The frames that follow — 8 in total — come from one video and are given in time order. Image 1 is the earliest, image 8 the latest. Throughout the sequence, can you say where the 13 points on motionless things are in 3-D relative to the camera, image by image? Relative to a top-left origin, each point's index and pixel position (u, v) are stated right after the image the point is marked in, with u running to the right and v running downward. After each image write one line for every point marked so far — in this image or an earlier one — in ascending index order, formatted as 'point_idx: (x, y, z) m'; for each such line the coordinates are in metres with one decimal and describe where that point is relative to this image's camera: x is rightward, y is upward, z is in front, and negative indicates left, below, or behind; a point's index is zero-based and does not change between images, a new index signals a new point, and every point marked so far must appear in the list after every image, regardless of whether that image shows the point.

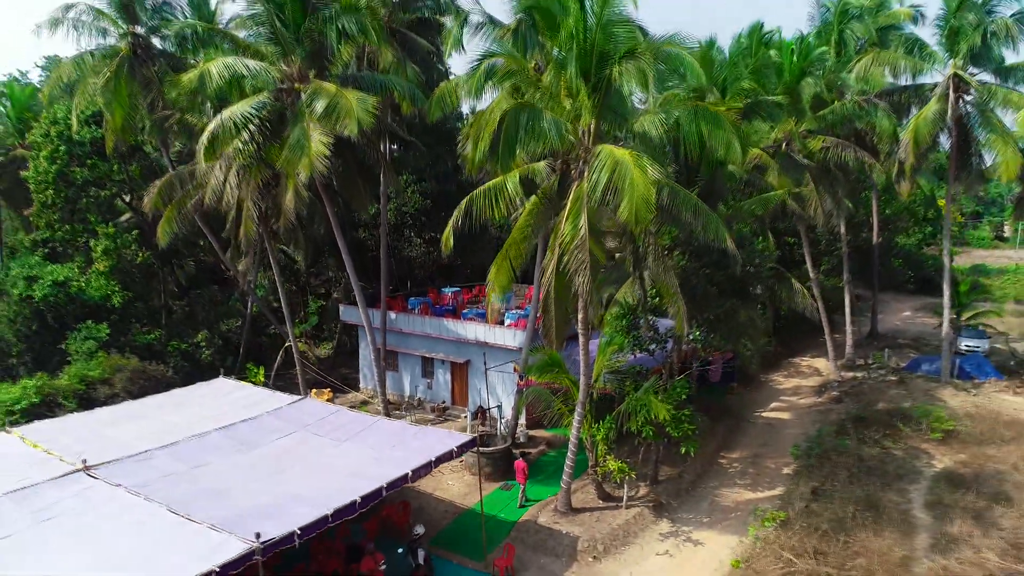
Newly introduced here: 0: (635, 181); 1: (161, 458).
0: (+1.2, +1.0, +7.1) m
1: (-4.2, -2.0, +8.8) m
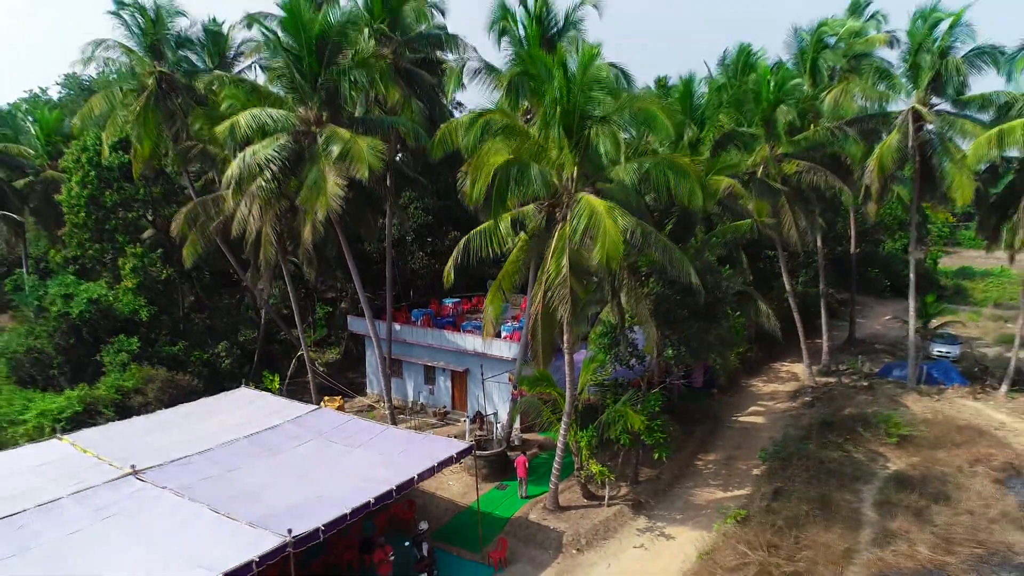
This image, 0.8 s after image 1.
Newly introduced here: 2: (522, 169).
0: (+1.1, +0.7, +8.3) m
1: (-4.3, -2.4, +10.0) m
2: (+0.1, +1.5, +9.6) m
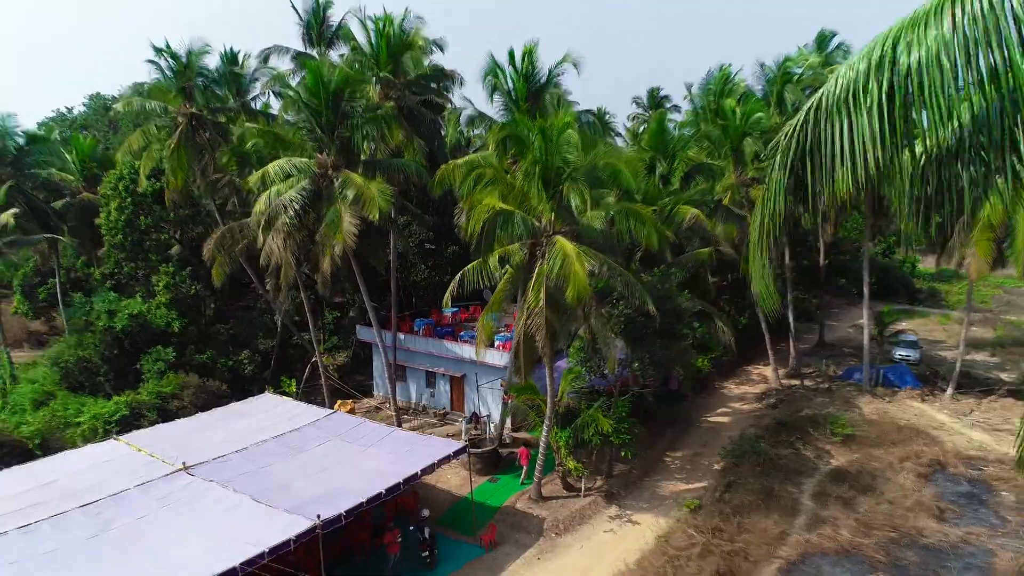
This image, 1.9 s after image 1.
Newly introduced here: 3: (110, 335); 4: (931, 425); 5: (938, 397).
0: (+0.9, +0.2, +10.1) m
1: (-4.5, -2.8, +11.8) m
2: (-0.1, +1.1, +11.4) m
3: (-8.9, -1.1, +16.5) m
4: (+9.4, -3.1, +16.3) m
5: (+11.0, -2.8, +18.8) m
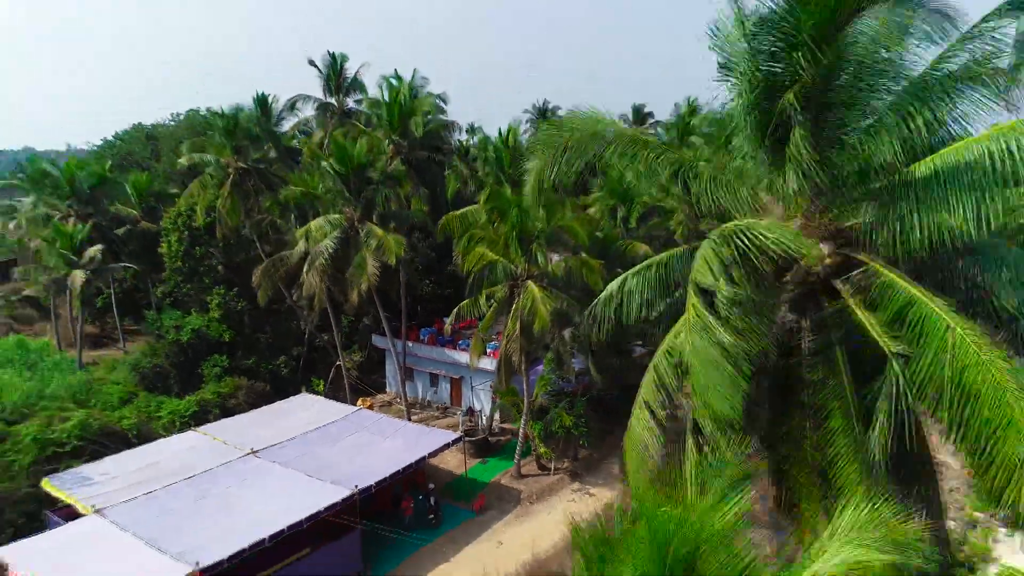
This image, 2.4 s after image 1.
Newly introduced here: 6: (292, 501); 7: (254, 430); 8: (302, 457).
0: (+0.5, -0.4, +13.9) m
1: (-4.8, -3.4, +15.7) m
2: (-0.4, +0.5, +15.2) m
3: (-9.2, -1.6, +20.4) m
4: (+9.1, -3.6, +20.2) m
5: (+10.7, -3.3, +22.6) m
6: (-4.1, -3.9, +13.3) m
7: (-6.0, -3.2, +16.6) m
8: (-4.4, -3.5, +15.2) m
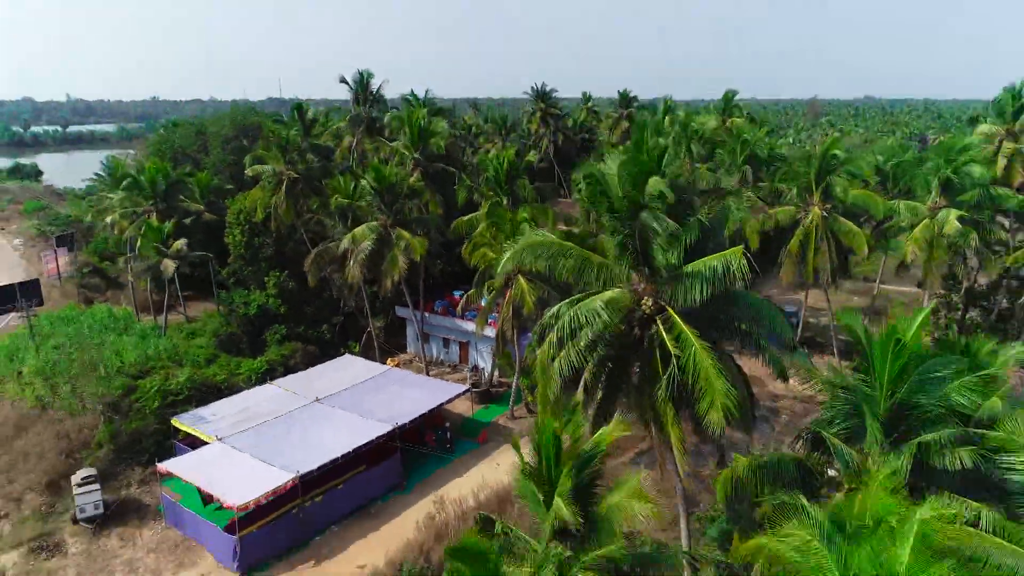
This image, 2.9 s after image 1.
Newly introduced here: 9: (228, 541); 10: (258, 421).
0: (+0.4, -0.3, +19.3) m
1: (-5.0, -3.1, +21.3) m
2: (-0.6, +0.7, +20.5) m
3: (-9.3, -1.1, +25.8) m
4: (+9.0, -3.1, +25.7) m
5: (+10.6, -2.6, +28.1) m
6: (-4.2, -3.8, +18.9) m
7: (-6.1, -2.9, +22.2) m
8: (-4.6, -3.3, +20.8) m
9: (-6.2, -5.5, +15.7) m
10: (-6.9, -3.6, +19.7) m
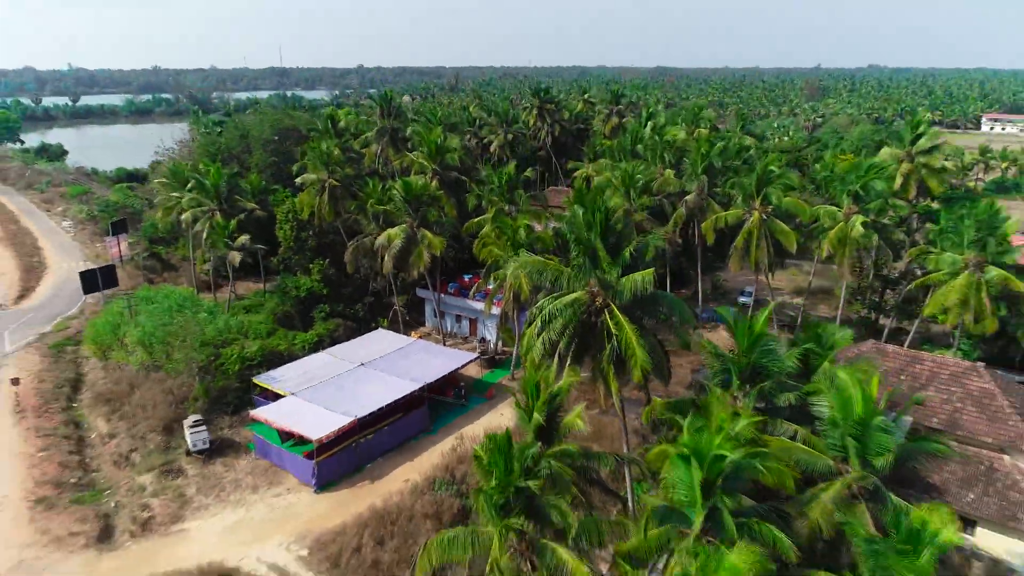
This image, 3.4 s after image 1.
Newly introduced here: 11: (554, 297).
0: (+0.4, 0.0, +25.1) m
1: (-5.0, -2.7, +27.2) m
2: (-0.5, +1.0, +26.3) m
3: (-9.3, -0.4, +31.7) m
4: (+9.0, -2.5, +31.6) m
5: (+10.6, -1.9, +34.0) m
6: (-4.2, -3.5, +24.9) m
7: (-6.1, -2.5, +28.2) m
8: (-4.5, -2.9, +26.8) m
9: (-6.1, -5.3, +21.8) m
10: (-6.9, -3.2, +25.7) m
11: (+1.0, -0.2, +17.1) m
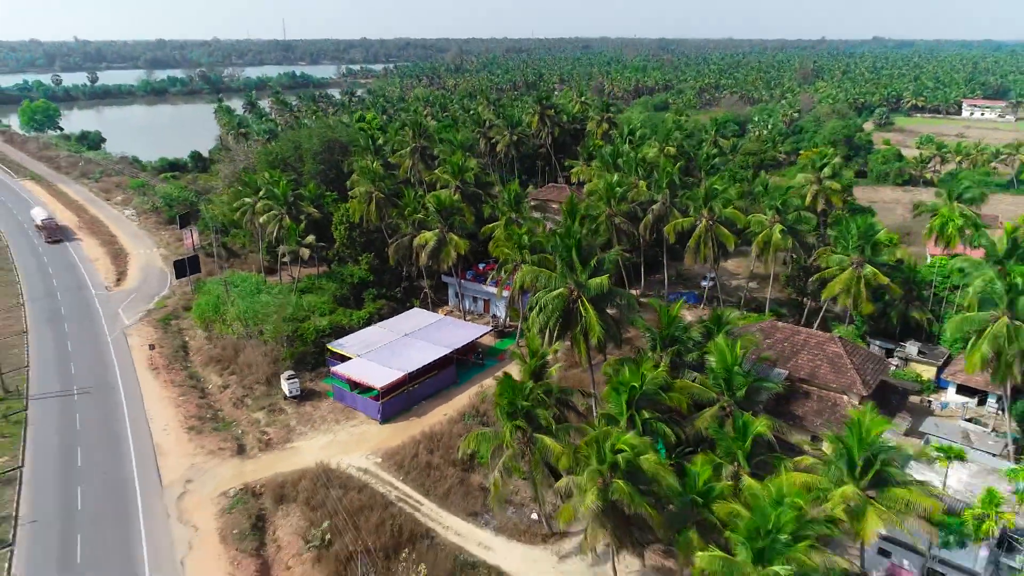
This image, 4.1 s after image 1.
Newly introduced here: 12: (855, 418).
0: (+0.7, +0.4, +34.1) m
1: (-4.7, -2.2, +36.4) m
2: (-0.3, +1.5, +35.3) m
3: (-9.0, +0.2, +40.8) m
4: (+9.3, -1.8, +40.8) m
5: (+10.9, -1.2, +43.1) m
6: (-3.9, -3.1, +34.1) m
7: (-5.8, -1.9, +37.4) m
8: (-4.3, -2.4, +36.0) m
9: (-5.9, -5.0, +31.1) m
10: (-6.6, -2.8, +34.9) m
11: (+1.3, -0.1, +26.2) m
12: (+8.9, -3.4, +18.9) m
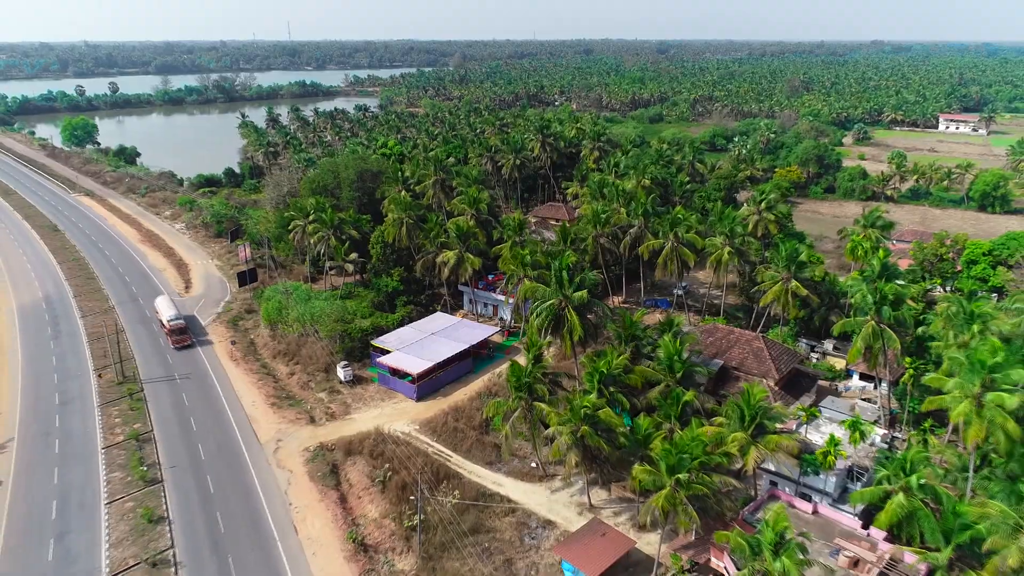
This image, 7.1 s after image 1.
0: (+1.0, -0.1, +43.6) m
1: (-4.4, -2.8, +45.9) m
2: (0.0, +1.0, +44.8) m
3: (-8.7, -0.3, +50.3) m
4: (+9.6, -2.4, +50.2) m
5: (+11.2, -1.7, +52.6) m
6: (-3.7, -3.6, +43.6) m
7: (-5.5, -2.5, +46.9) m
8: (-4.0, -3.0, +45.5) m
9: (-5.6, -5.6, +40.6) m
10: (-6.4, -3.3, +44.4) m
11: (+1.5, -0.7, +35.7) m
12: (+9.2, -4.0, +28.4) m
